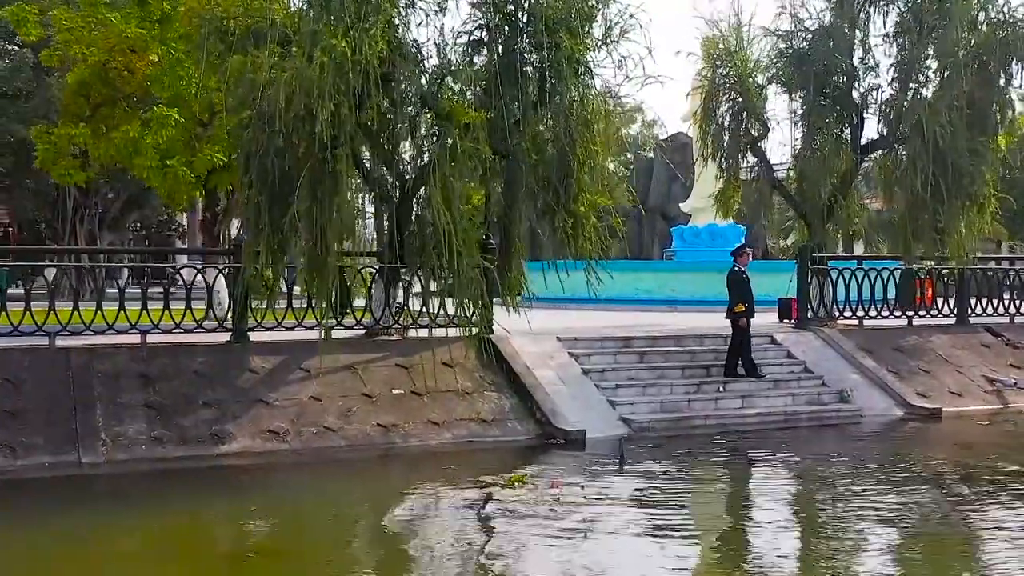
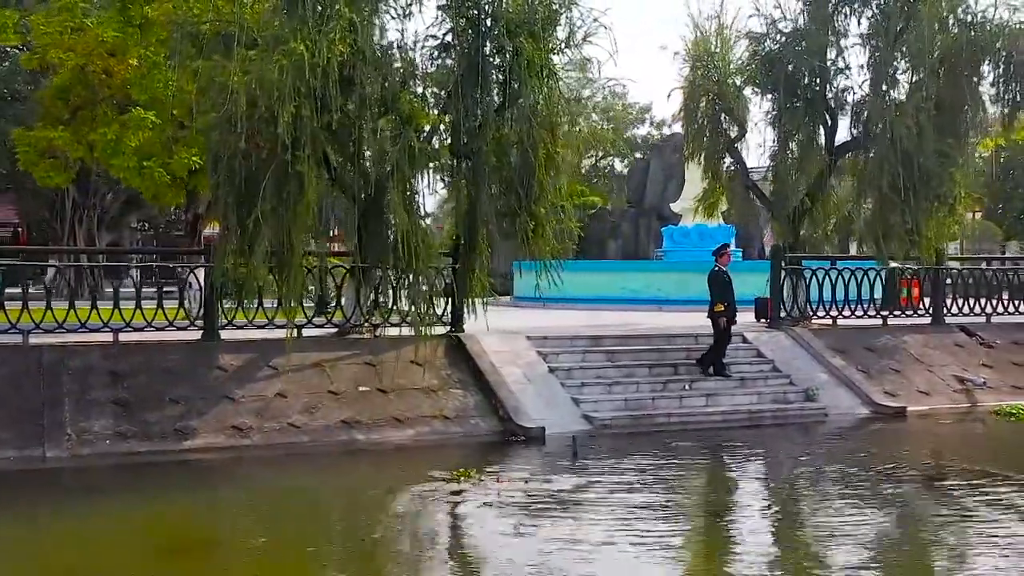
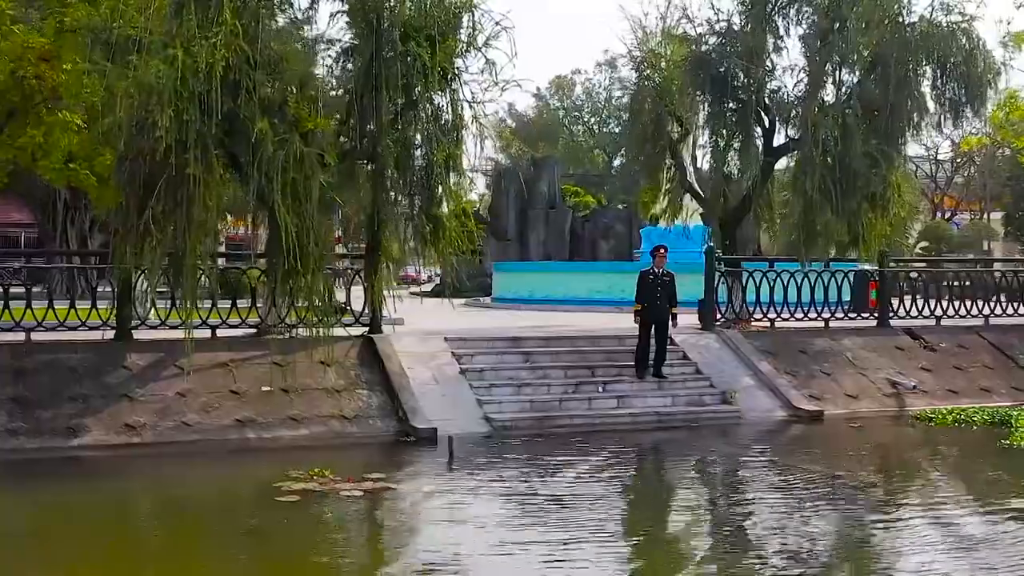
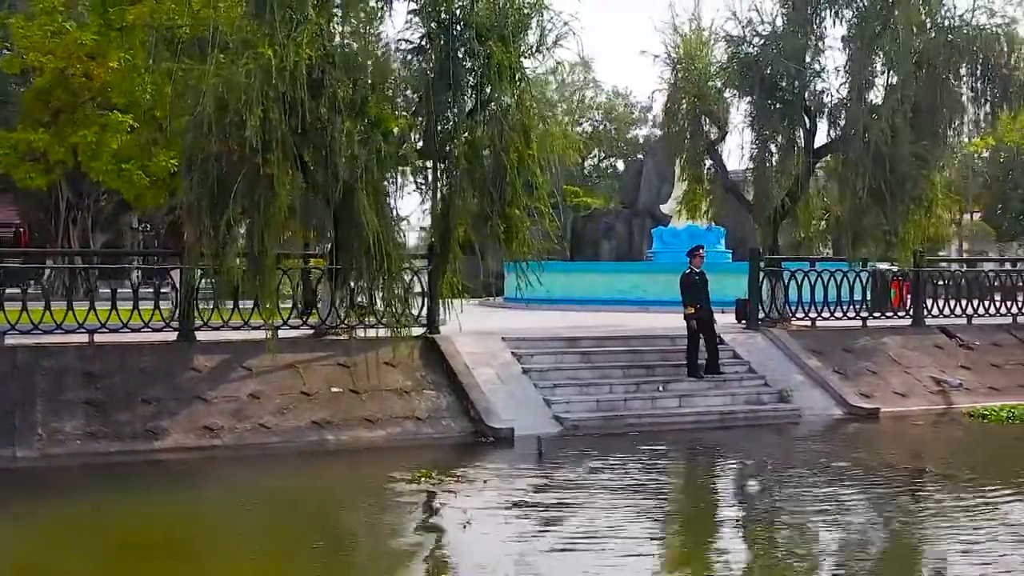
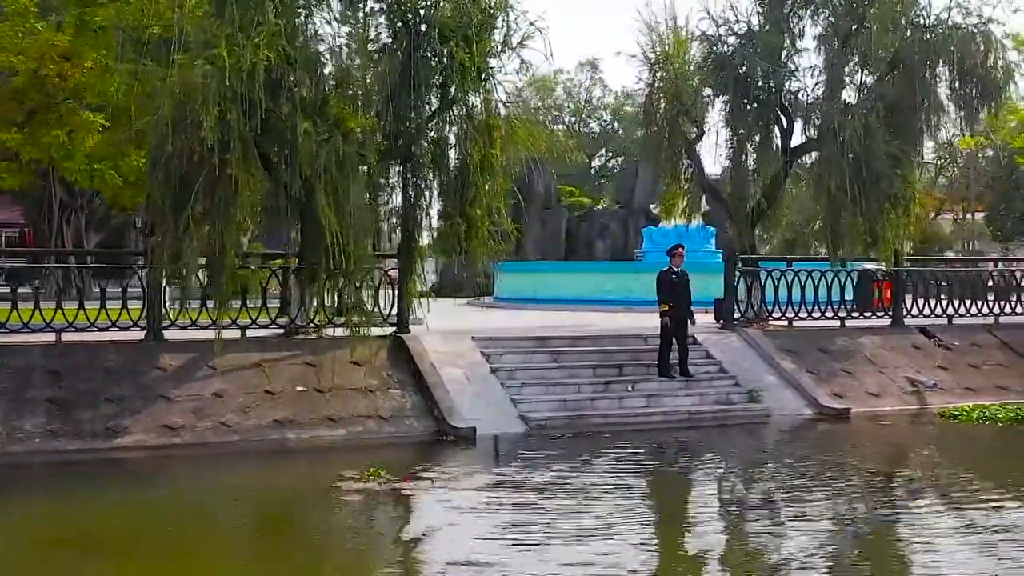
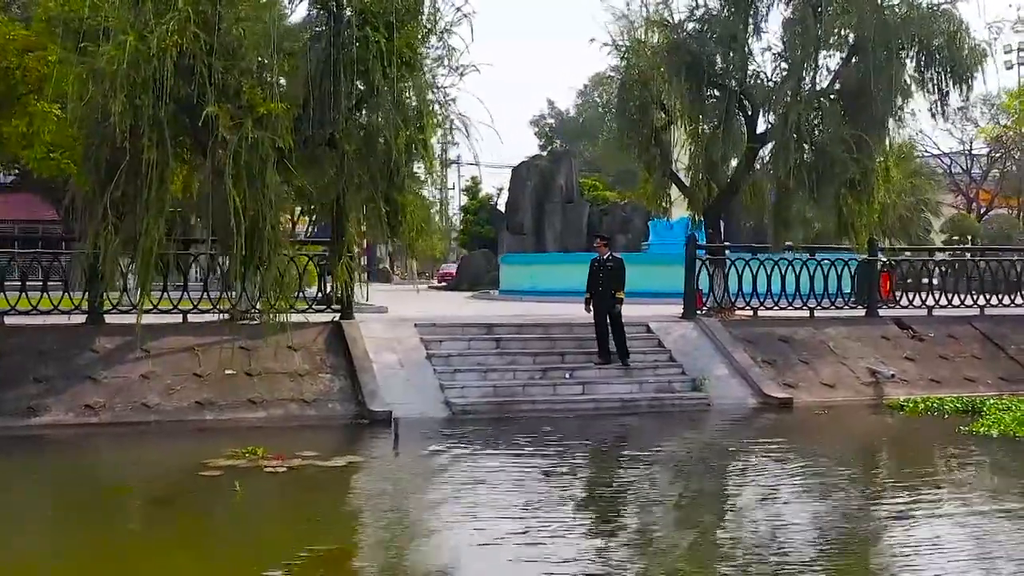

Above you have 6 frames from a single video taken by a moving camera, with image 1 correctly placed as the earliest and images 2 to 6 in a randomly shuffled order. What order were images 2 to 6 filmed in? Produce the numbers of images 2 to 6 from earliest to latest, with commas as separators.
2, 4, 5, 3, 6
